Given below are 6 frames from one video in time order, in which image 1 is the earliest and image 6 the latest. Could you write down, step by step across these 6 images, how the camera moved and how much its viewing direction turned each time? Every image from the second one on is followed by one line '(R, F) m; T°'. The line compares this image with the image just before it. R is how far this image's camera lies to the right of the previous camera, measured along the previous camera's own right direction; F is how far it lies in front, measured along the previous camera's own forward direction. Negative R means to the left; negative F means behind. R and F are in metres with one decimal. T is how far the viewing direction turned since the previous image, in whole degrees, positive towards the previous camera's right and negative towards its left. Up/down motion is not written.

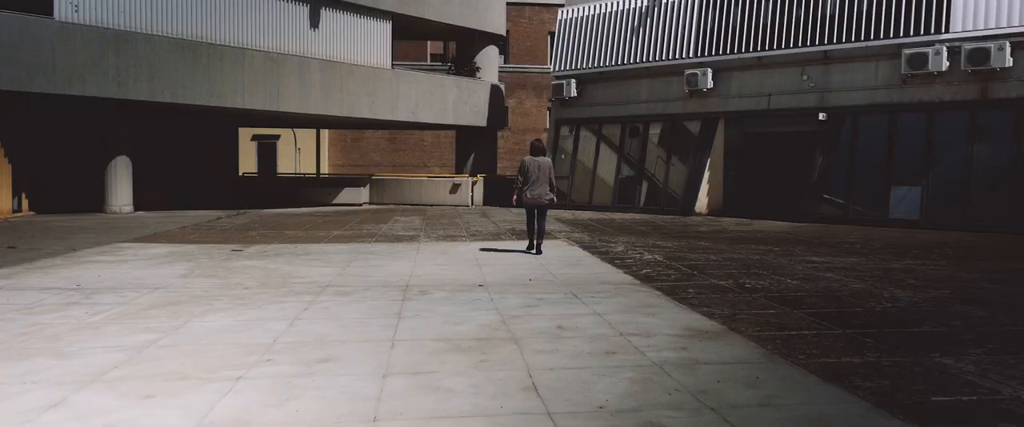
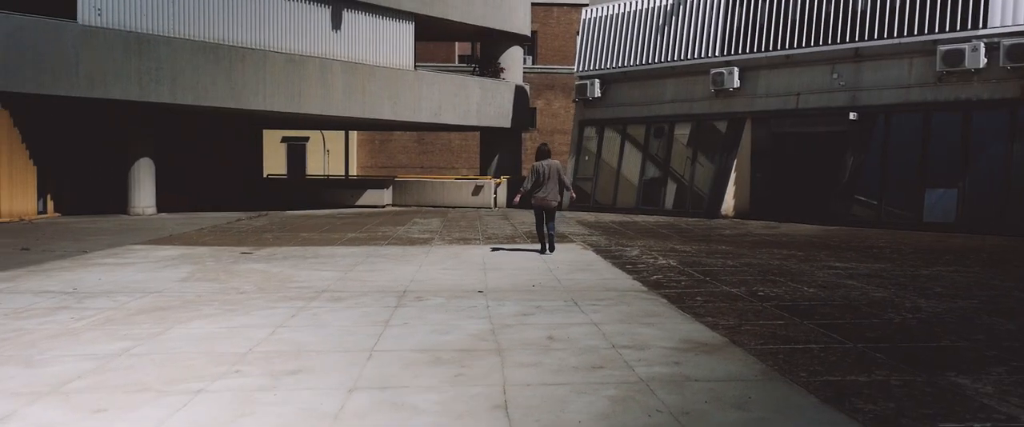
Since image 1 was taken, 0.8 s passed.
(+0.4, +0.3) m; -3°
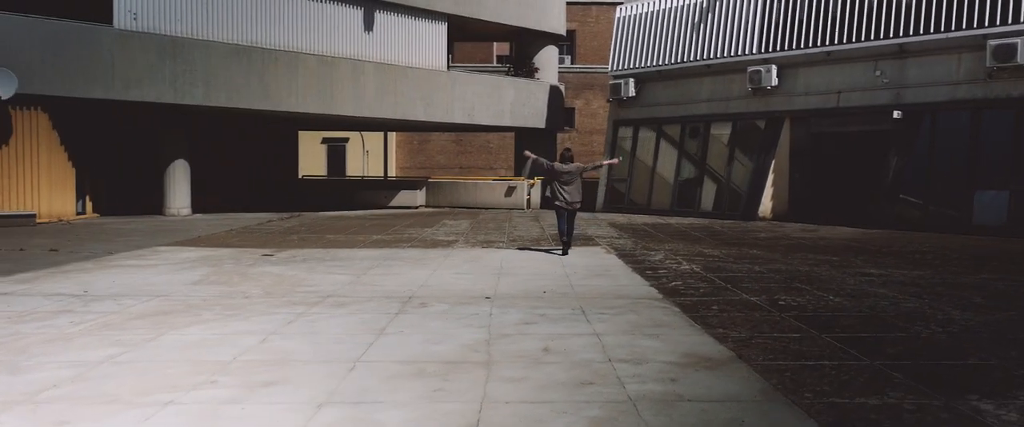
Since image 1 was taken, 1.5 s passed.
(+0.4, +0.3) m; -3°
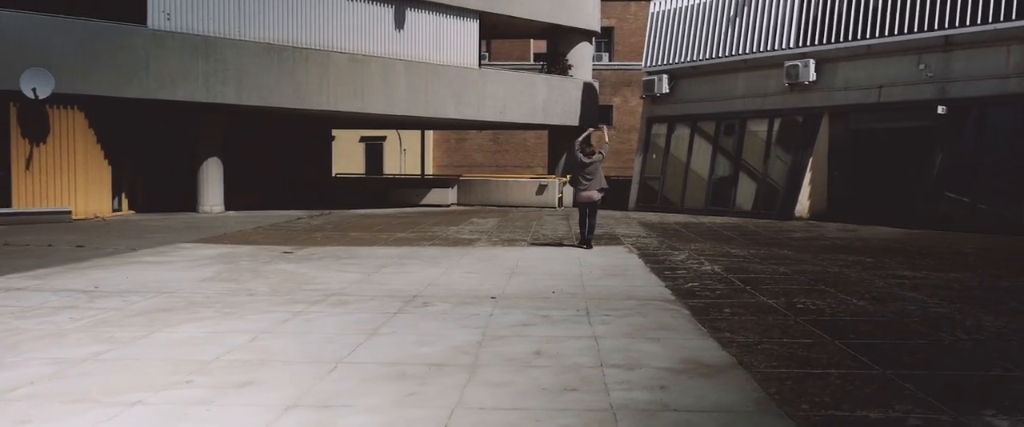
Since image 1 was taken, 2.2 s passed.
(+0.4, +0.2) m; -3°
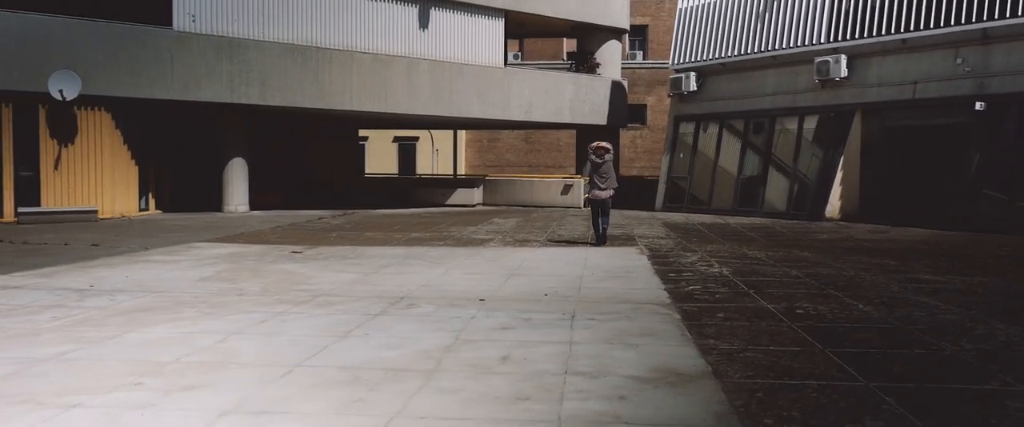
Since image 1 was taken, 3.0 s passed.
(+0.5, +0.2) m; -3°
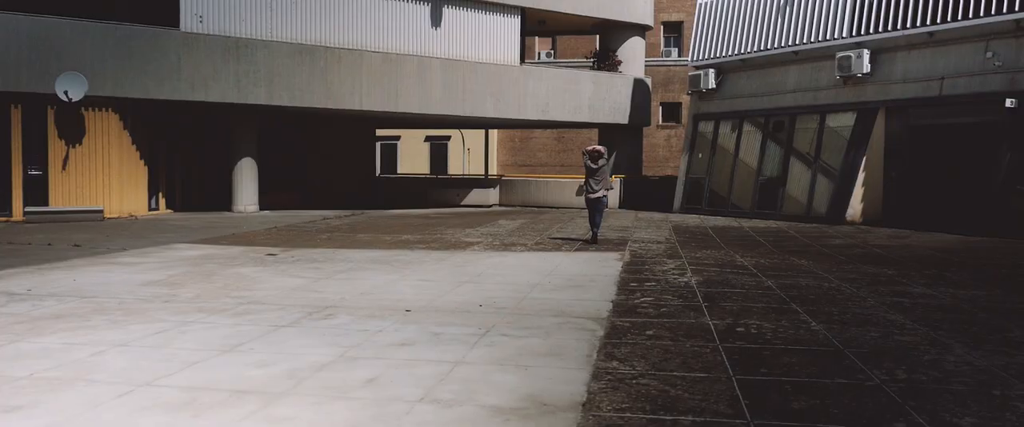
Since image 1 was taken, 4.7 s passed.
(+1.2, +0.5) m; -4°
